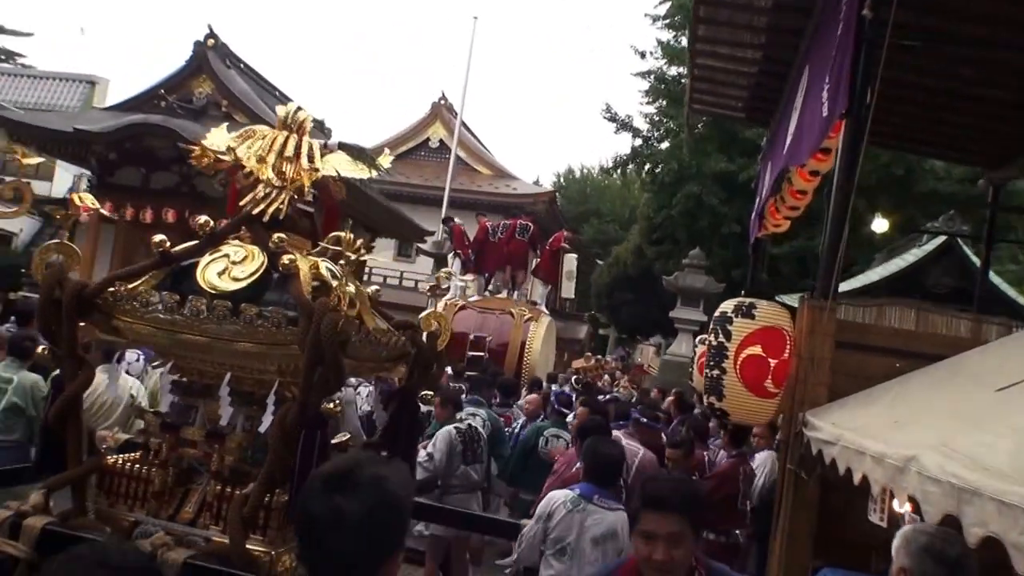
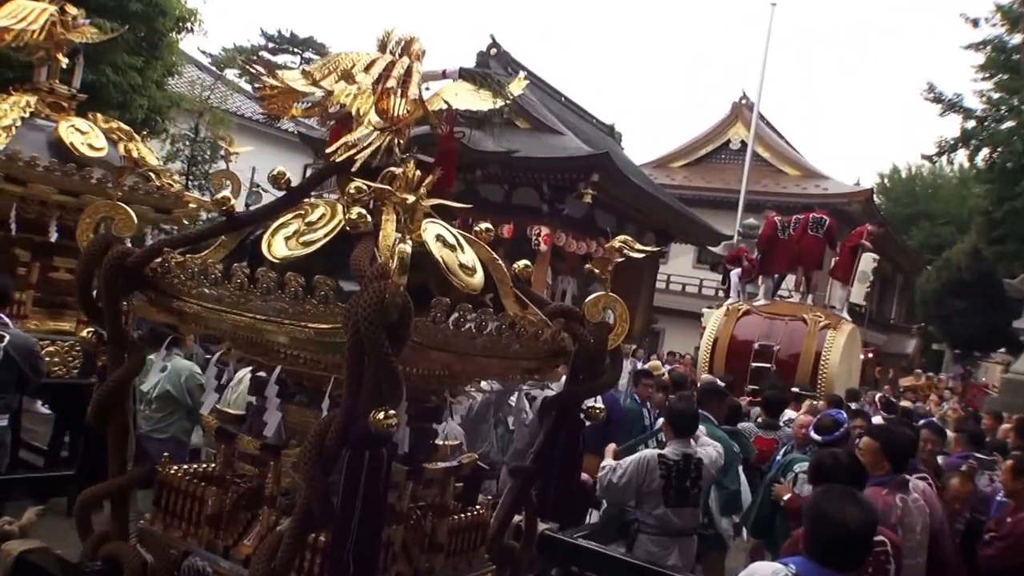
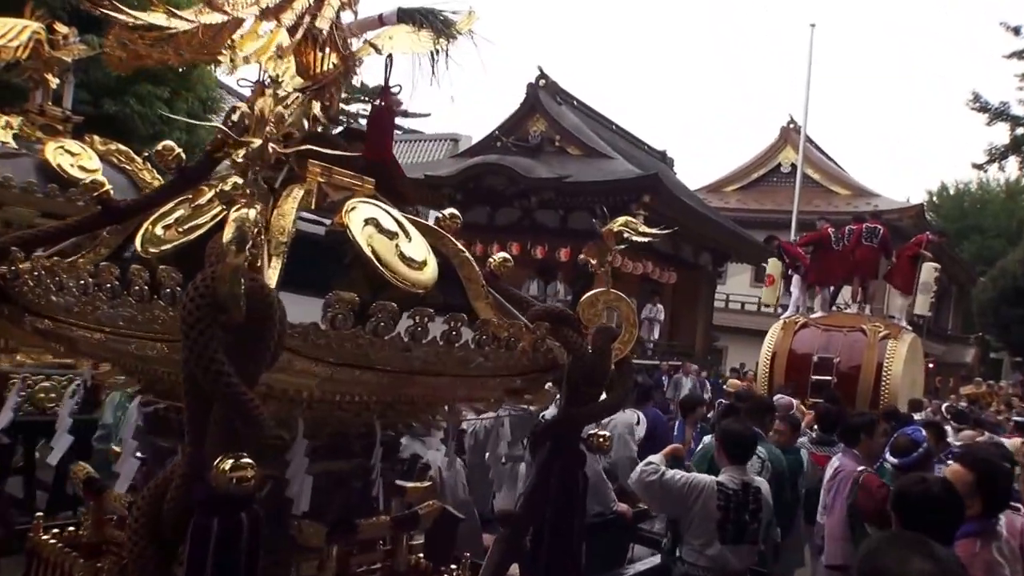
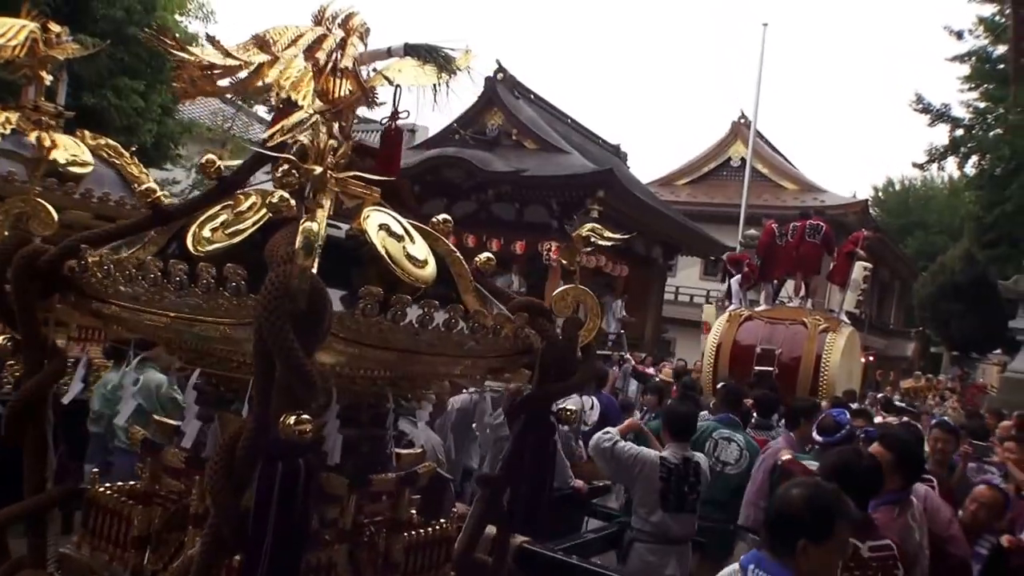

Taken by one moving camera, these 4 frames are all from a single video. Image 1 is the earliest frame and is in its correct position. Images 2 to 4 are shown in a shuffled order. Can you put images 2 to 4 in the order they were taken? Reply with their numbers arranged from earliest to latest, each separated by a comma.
2, 4, 3
